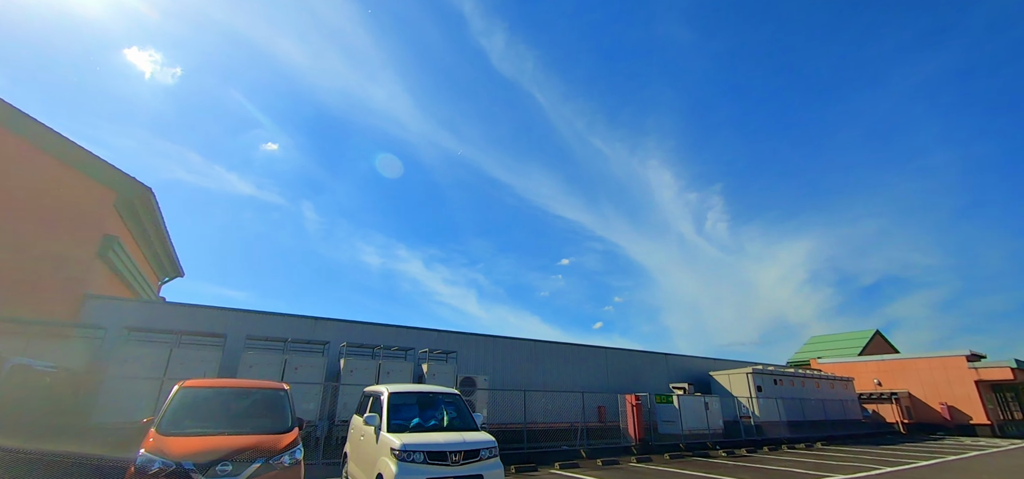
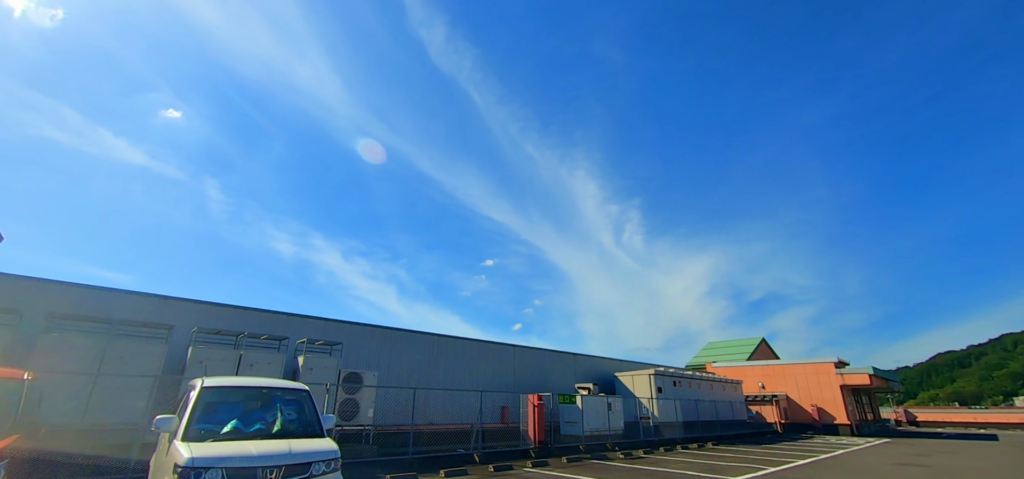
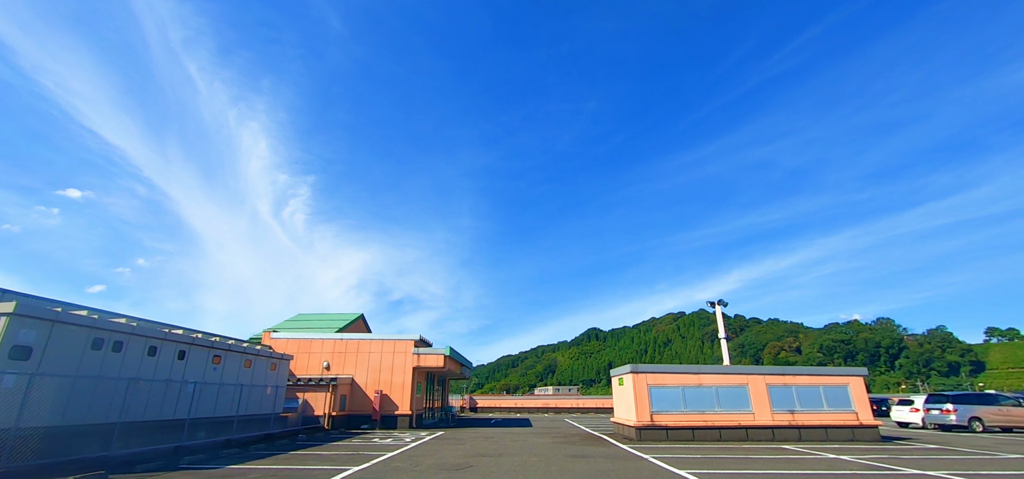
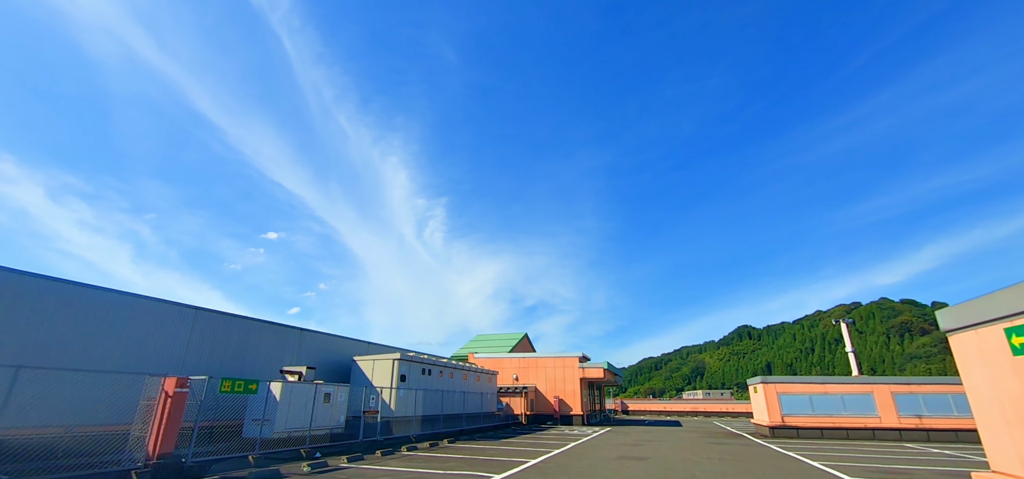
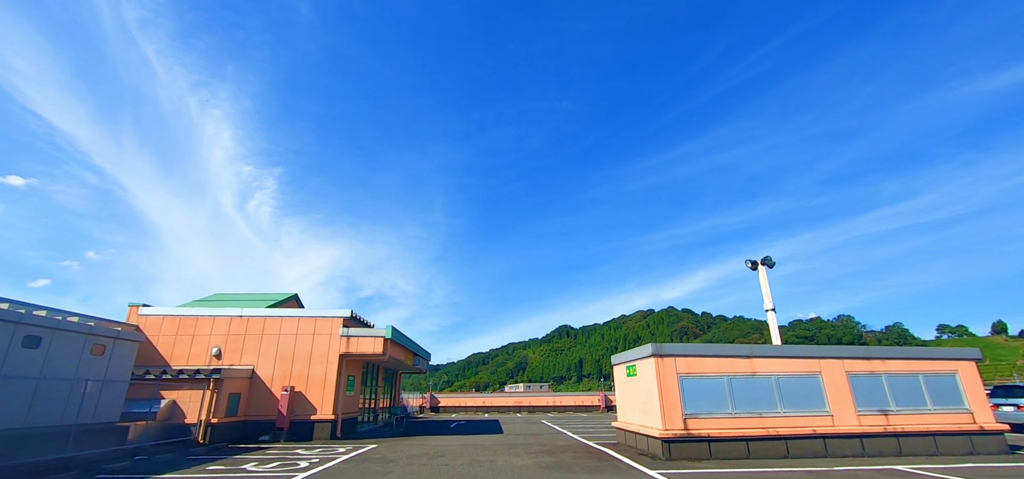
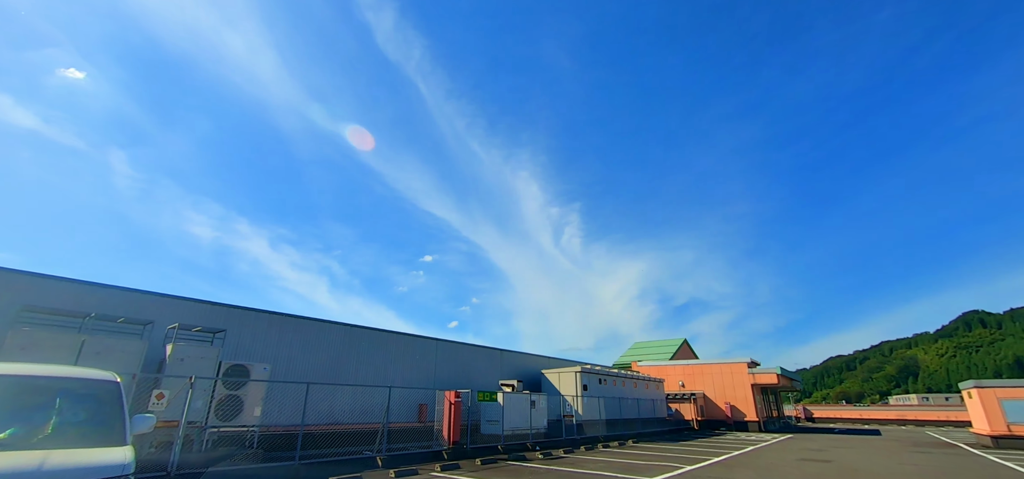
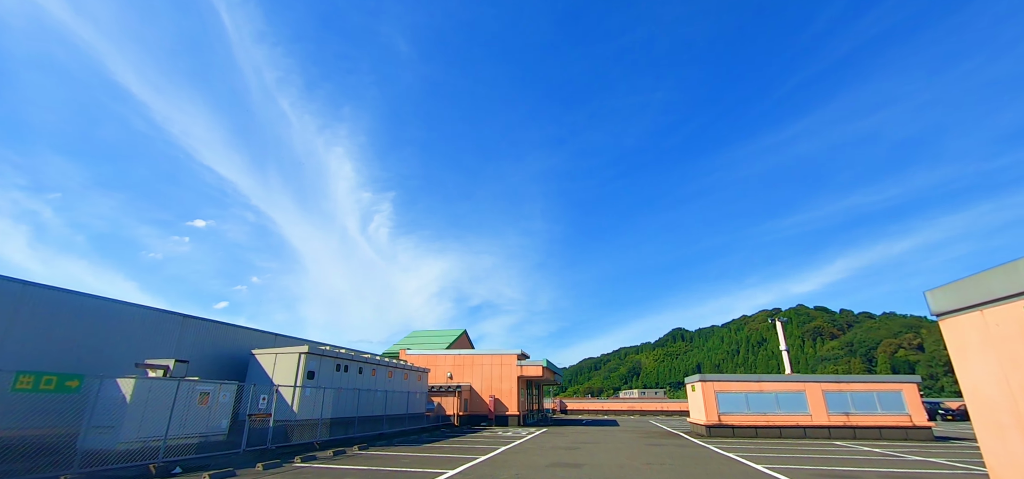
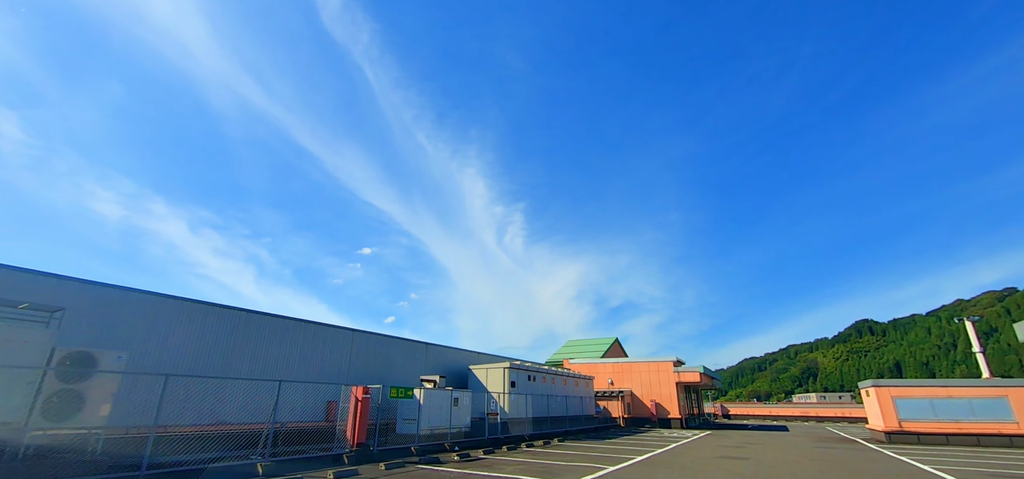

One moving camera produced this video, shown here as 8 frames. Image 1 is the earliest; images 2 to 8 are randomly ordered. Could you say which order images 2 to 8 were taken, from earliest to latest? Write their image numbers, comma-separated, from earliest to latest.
2, 6, 8, 4, 7, 3, 5
